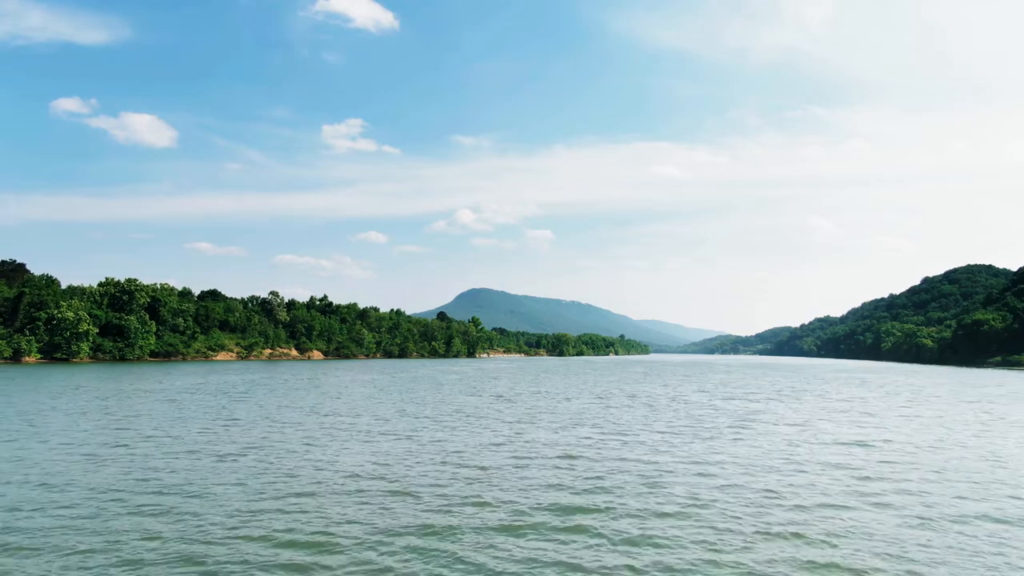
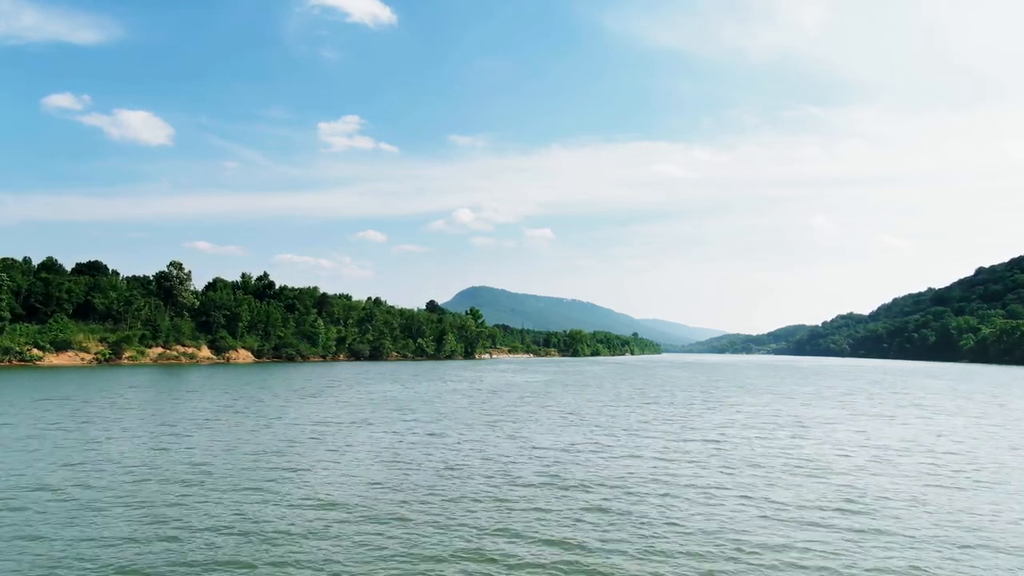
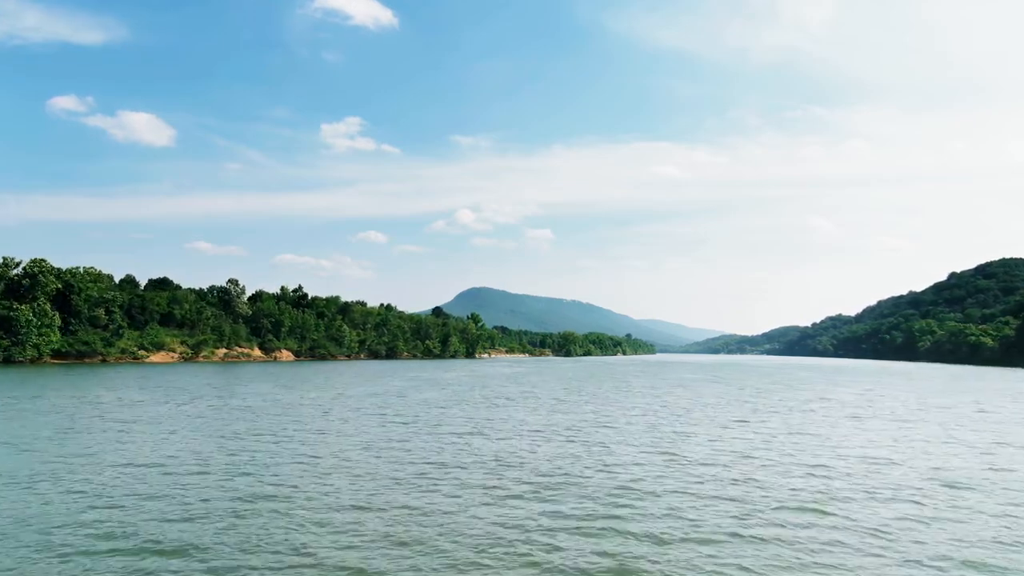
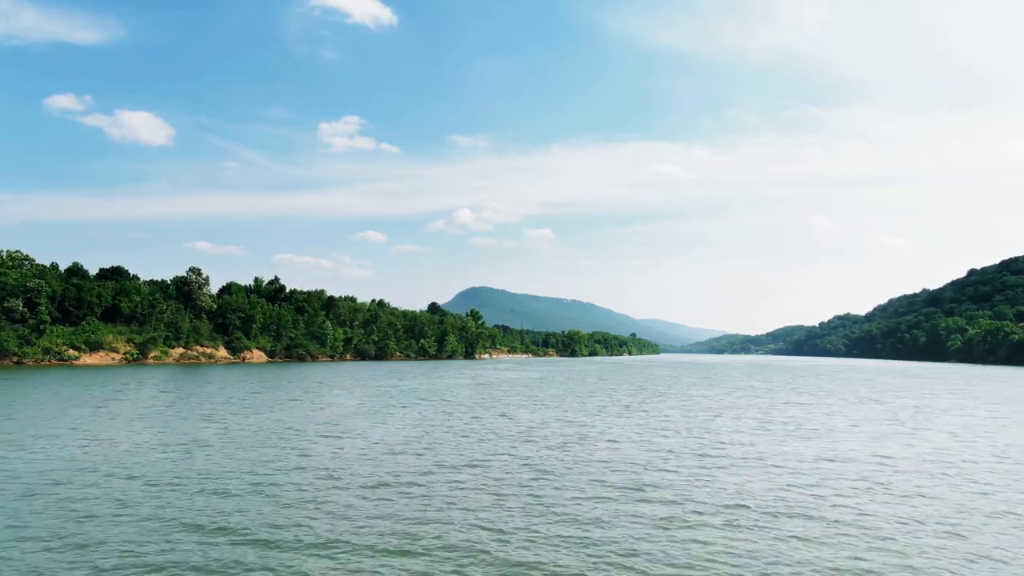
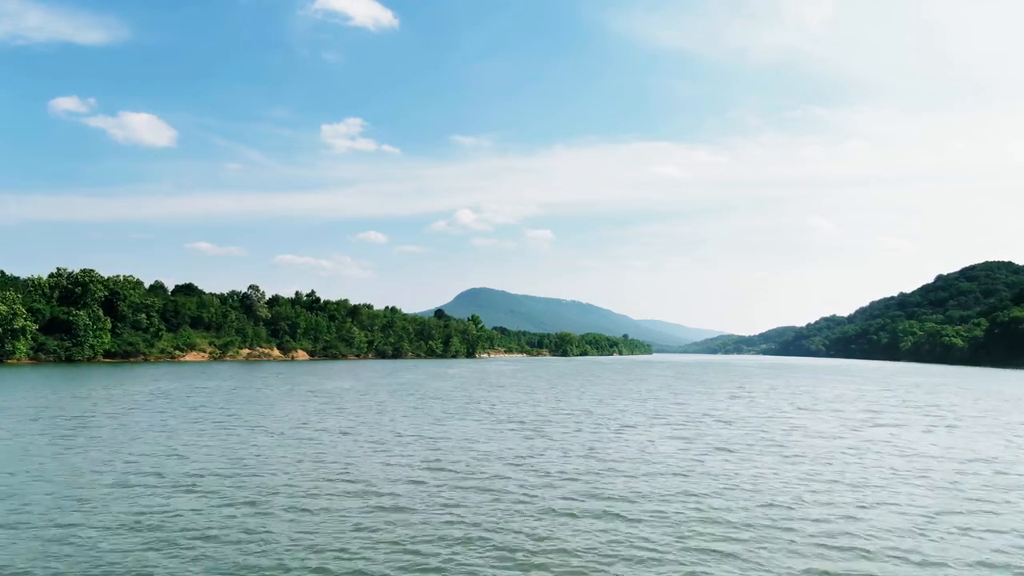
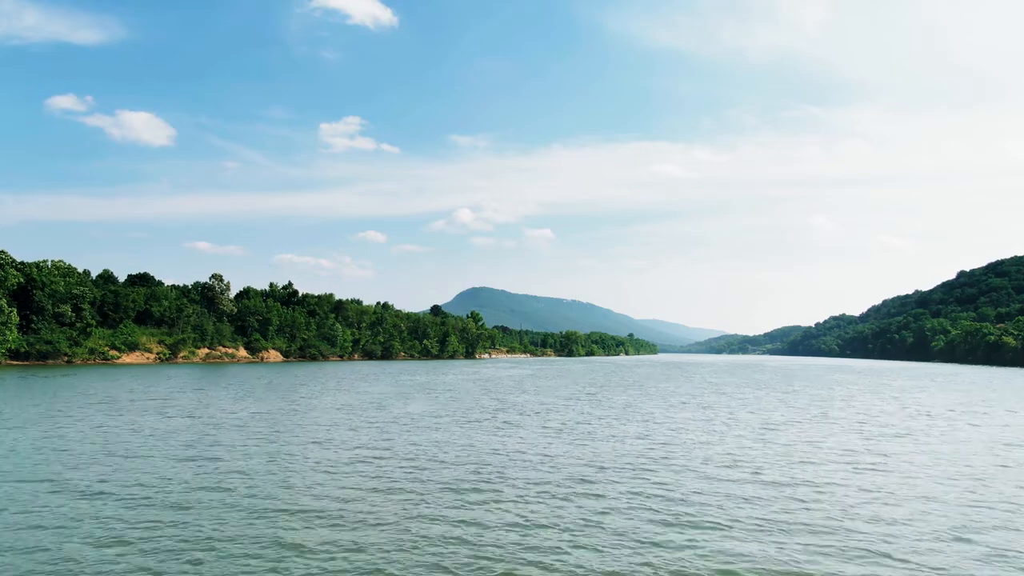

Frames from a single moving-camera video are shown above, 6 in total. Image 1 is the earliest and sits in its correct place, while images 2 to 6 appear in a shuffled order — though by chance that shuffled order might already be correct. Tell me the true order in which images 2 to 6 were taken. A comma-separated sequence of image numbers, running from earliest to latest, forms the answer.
5, 3, 6, 4, 2
